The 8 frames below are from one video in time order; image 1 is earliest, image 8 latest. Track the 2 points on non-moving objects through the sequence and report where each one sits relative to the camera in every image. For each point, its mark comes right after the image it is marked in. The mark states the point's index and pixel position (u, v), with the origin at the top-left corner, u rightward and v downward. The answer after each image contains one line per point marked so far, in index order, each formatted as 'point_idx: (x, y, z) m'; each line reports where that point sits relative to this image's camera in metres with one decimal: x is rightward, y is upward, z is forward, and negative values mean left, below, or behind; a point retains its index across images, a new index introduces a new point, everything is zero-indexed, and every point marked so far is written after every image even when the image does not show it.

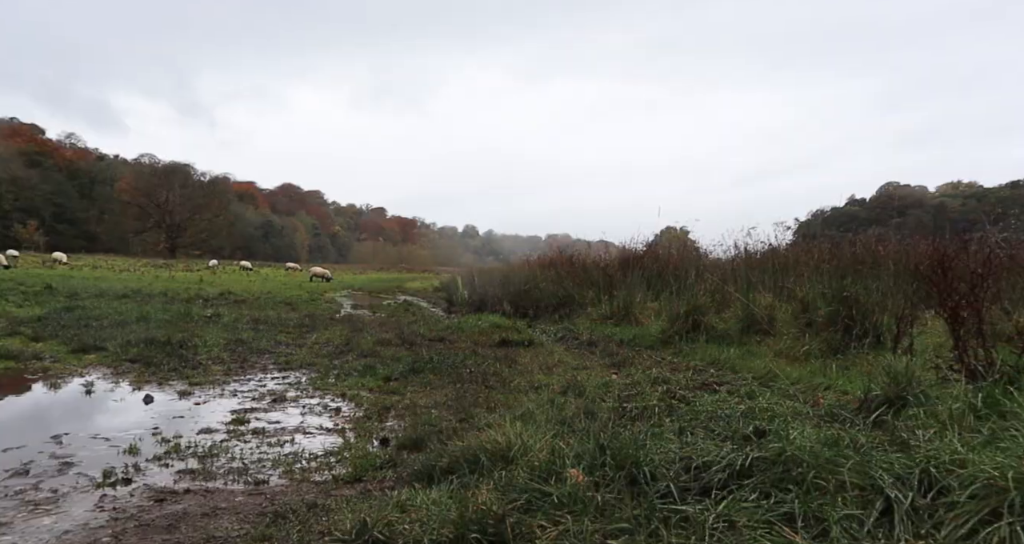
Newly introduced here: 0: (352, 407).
0: (-2.1, -1.8, +8.6) m
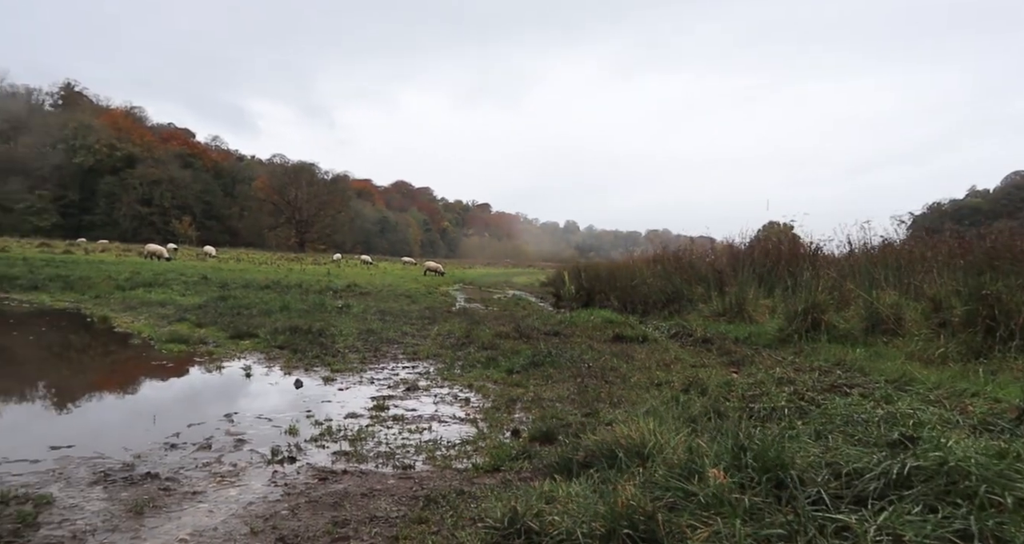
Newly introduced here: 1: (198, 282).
0: (-0.5, -1.7, +8.9) m
1: (-7.6, -0.4, +16.6) m
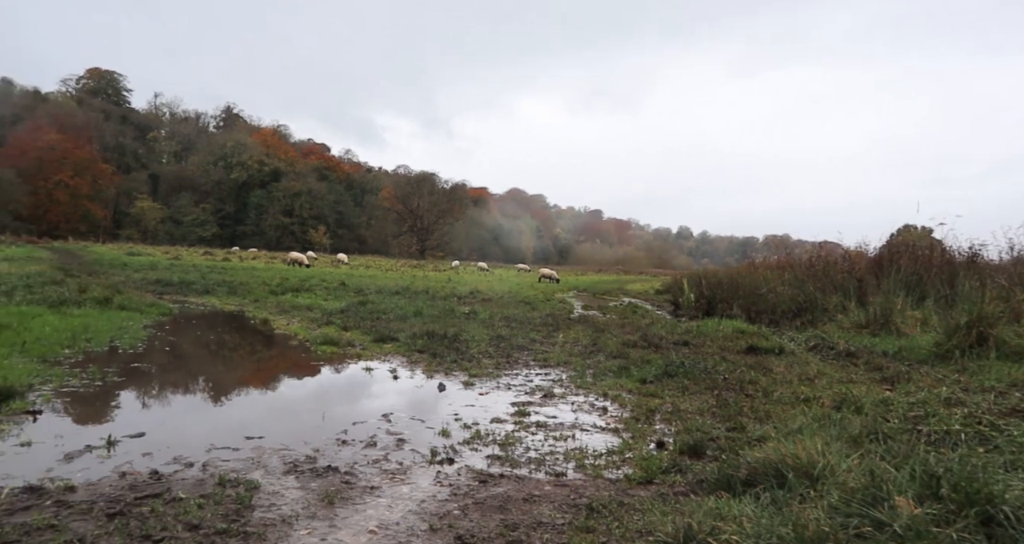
0: (+1.4, -1.8, +8.8) m
1: (-4.5, -0.5, +17.6) m
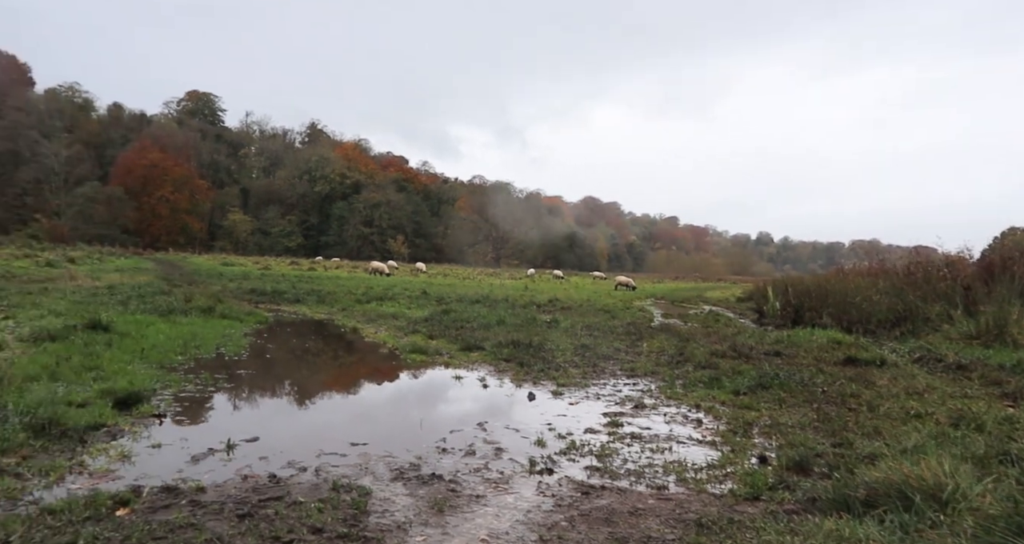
0: (+2.6, -1.9, +8.6) m
1: (-2.4, -0.8, +17.9) m
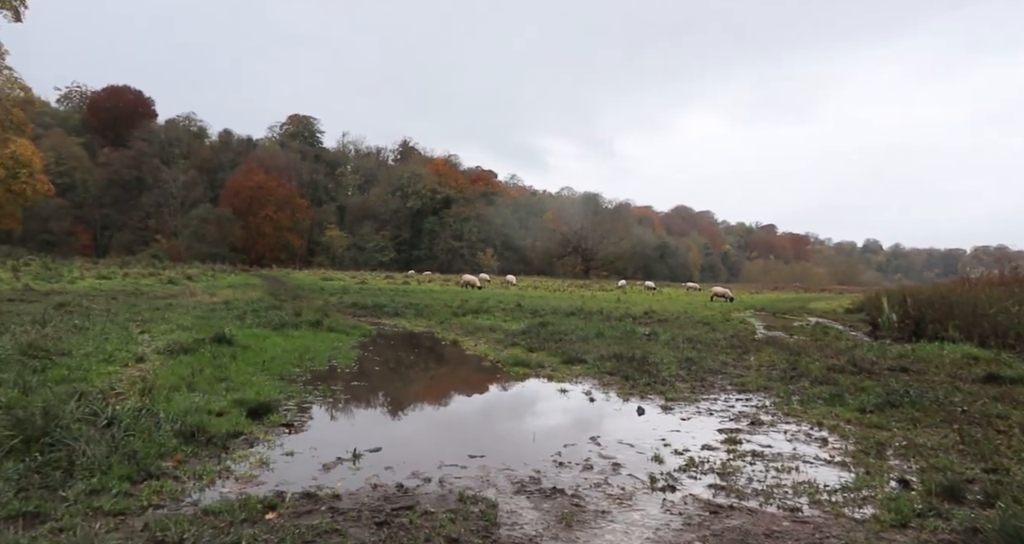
0: (+4.0, -2.0, +8.2) m
1: (+0.2, -1.1, +18.0) m
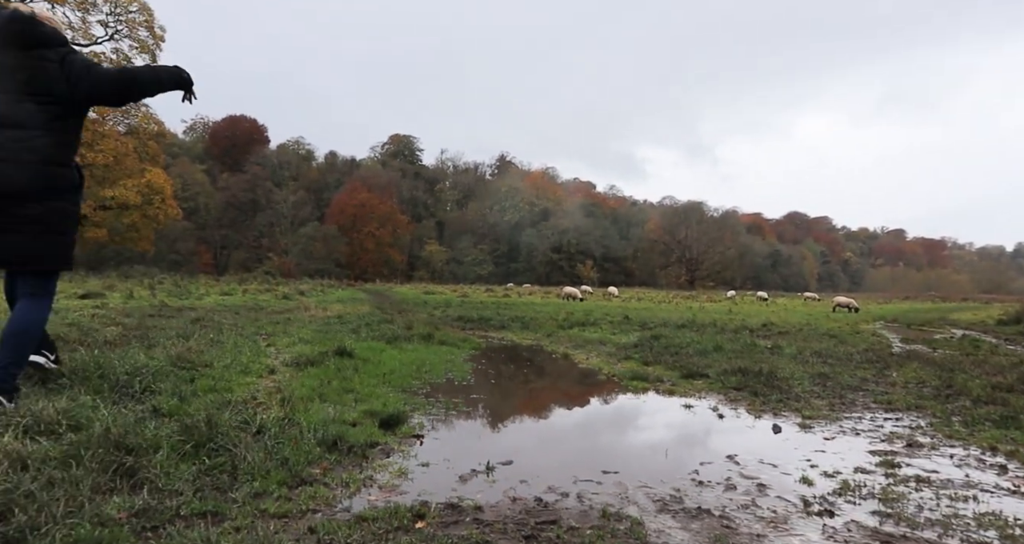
0: (+5.5, -2.1, +7.3) m
1: (+3.0, -1.4, +17.6) m
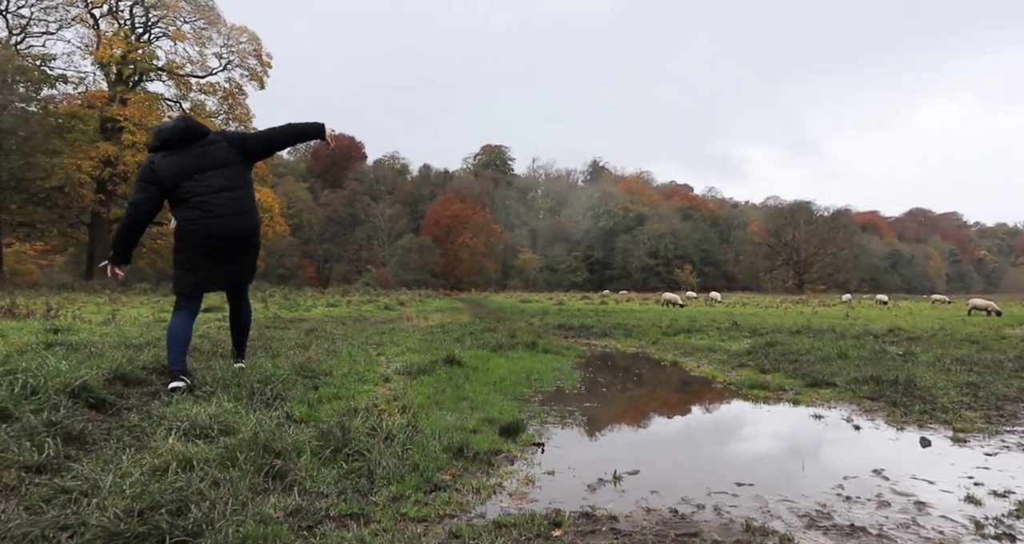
0: (+6.8, -2.0, +6.3) m
1: (+5.6, -1.5, +16.9) m
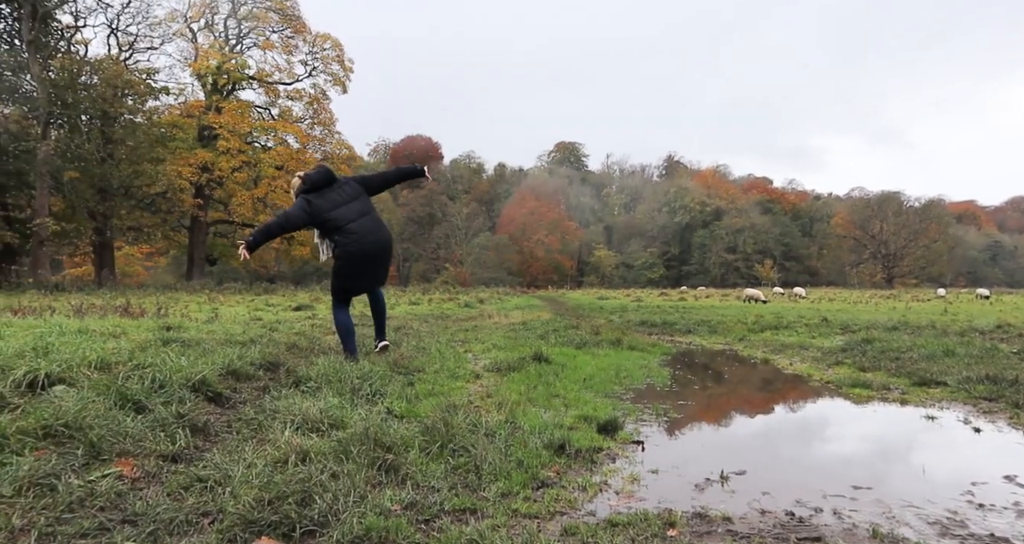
0: (+7.8, -1.9, +5.6) m
1: (+7.6, -1.4, +16.2) m
